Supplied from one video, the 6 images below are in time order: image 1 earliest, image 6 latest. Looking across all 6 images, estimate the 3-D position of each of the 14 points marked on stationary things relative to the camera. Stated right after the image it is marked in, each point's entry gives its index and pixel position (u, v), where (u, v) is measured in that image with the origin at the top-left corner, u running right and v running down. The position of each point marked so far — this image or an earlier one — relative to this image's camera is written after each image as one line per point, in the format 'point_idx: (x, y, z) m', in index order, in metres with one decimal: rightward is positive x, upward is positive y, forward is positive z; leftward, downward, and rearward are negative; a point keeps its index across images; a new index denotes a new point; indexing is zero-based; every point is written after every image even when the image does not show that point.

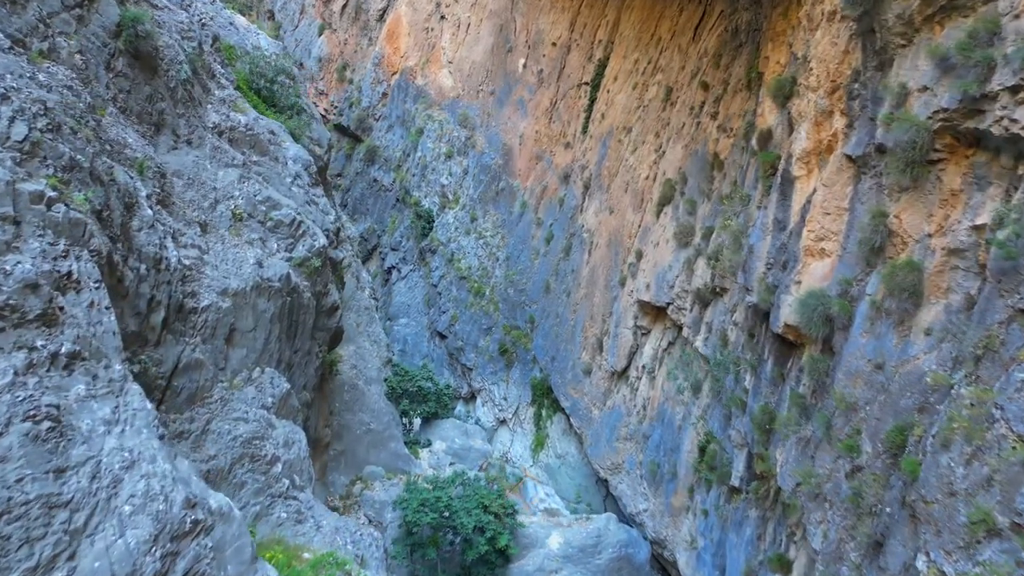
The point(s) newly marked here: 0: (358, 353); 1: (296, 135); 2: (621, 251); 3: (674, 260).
0: (-3.3, -1.4, +15.6) m
1: (-4.0, +2.8, +13.2) m
2: (+2.5, +0.9, +17.0) m
3: (+3.1, +0.5, +13.8) m
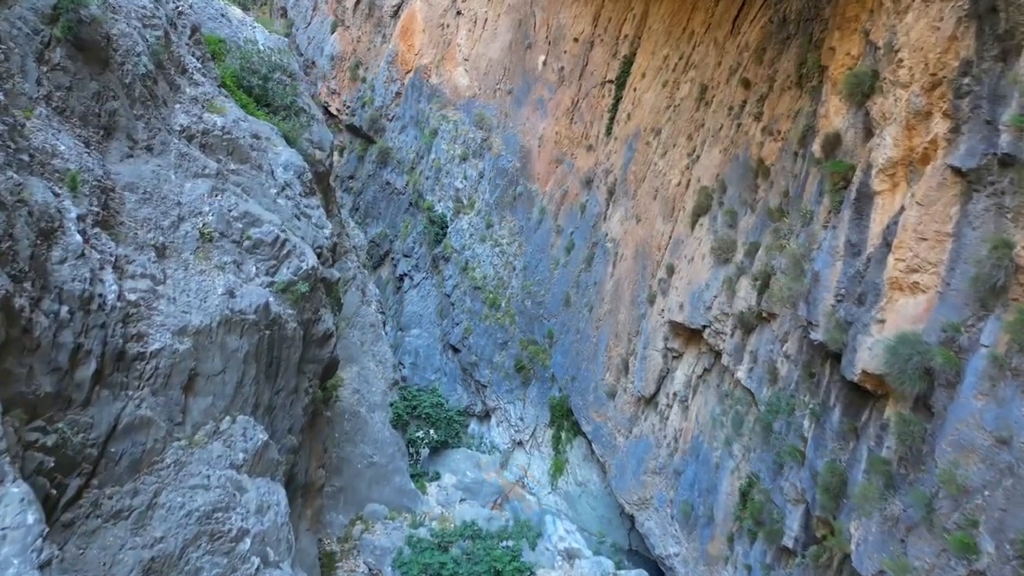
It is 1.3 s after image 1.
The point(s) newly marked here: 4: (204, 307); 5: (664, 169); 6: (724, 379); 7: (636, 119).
0: (-3.0, -1.7, +14.3) m
1: (-3.7, +2.4, +11.9) m
2: (+2.9, +0.5, +15.5) m
3: (+3.4, +0.2, +12.3) m
4: (-2.9, -0.2, +6.8) m
5: (+3.3, +2.6, +15.8) m
6: (+3.6, -1.5, +12.3) m
7: (+3.0, +4.1, +17.7) m
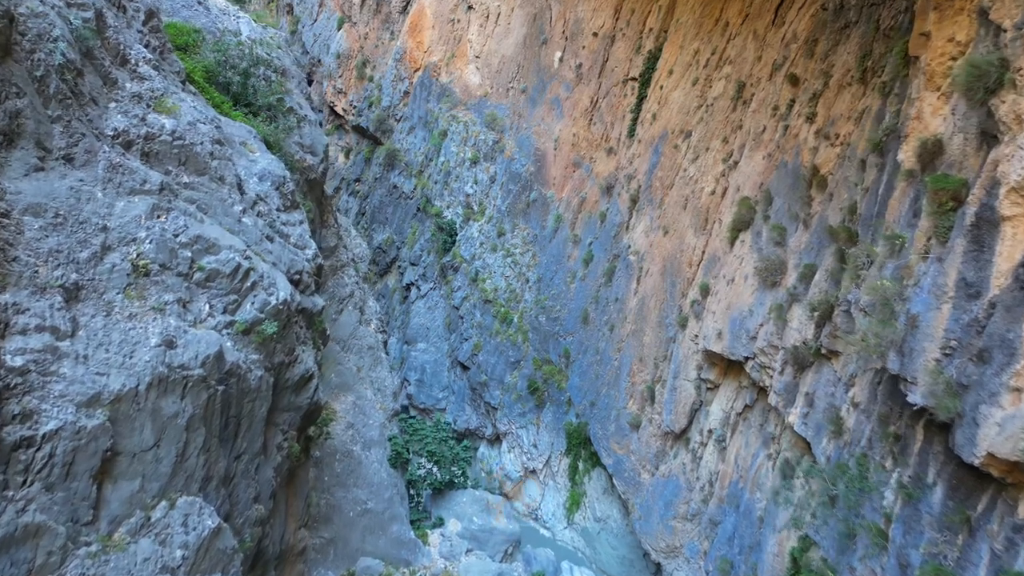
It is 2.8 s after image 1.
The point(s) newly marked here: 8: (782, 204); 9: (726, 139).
0: (-2.7, -2.1, +12.8) m
1: (-3.4, +2.1, +10.4) m
2: (+3.2, +0.1, +13.9) m
3: (+3.6, -0.2, +10.7) m
4: (-2.8, -0.6, +5.3) m
5: (+3.6, +2.2, +14.2) m
6: (+3.8, -1.9, +10.7) m
7: (+3.3, +3.7, +16.1) m
8: (+4.0, +1.2, +10.7) m
9: (+4.0, +2.8, +13.4) m
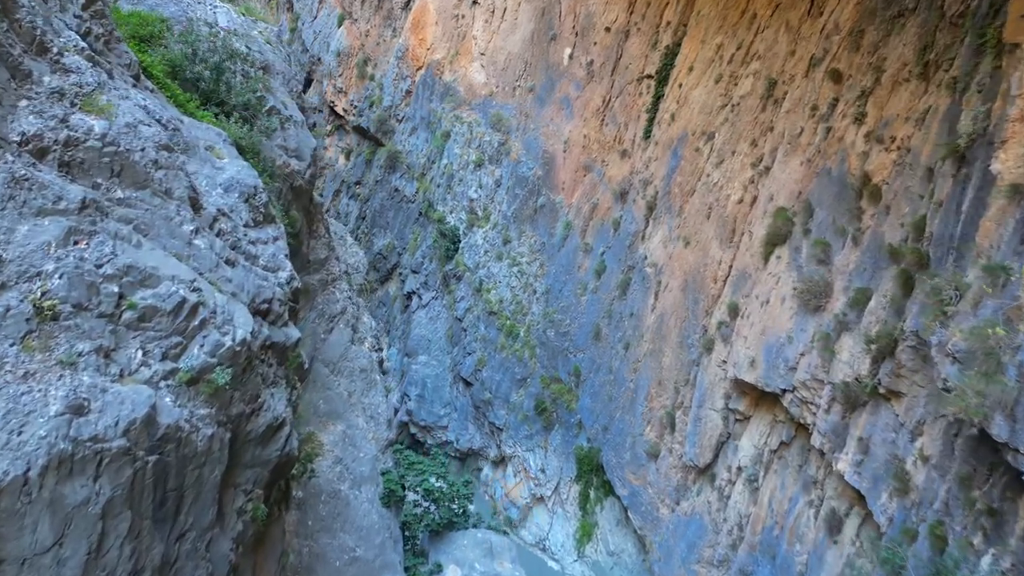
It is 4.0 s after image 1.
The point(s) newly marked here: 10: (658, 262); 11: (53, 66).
0: (-2.6, -2.4, +11.6) m
1: (-3.4, +1.8, +9.2) m
2: (+3.3, -0.2, +12.6) m
3: (+3.7, -0.5, +9.4) m
4: (-2.8, -0.9, +4.1) m
5: (+3.7, +1.9, +12.9) m
6: (+3.9, -2.2, +9.4) m
7: (+3.5, +3.4, +14.8) m
8: (+4.1, +0.9, +9.4) m
9: (+4.1, +2.5, +12.2) m
10: (+2.9, +0.5, +14.4) m
11: (-3.6, +1.8, +5.7) m
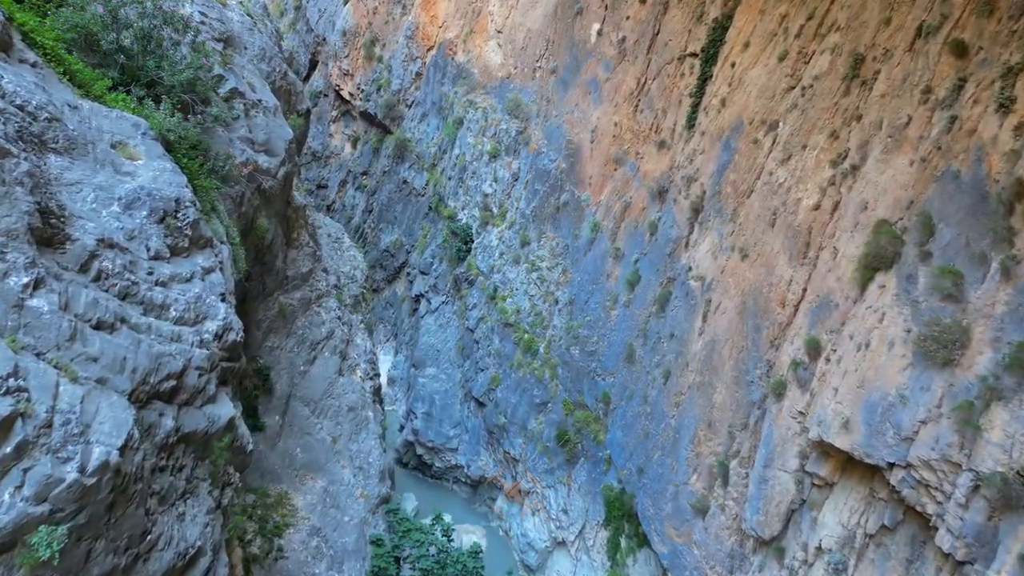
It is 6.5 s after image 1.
0: (-2.4, -2.8, +9.4) m
1: (-3.1, +1.4, +6.9) m
2: (+3.6, -0.6, +10.3) m
3: (+3.9, -1.0, +7.1) m
4: (-2.7, -1.3, +1.9) m
5: (+4.0, +1.5, +10.5) m
6: (+4.1, -2.7, +7.1) m
7: (+3.8, +3.1, +12.4) m
8: (+4.3, +0.5, +7.0) m
9: (+4.4, +2.1, +9.7) m
10: (+3.2, +0.2, +12.0) m
11: (-3.4, +1.3, +3.5) m
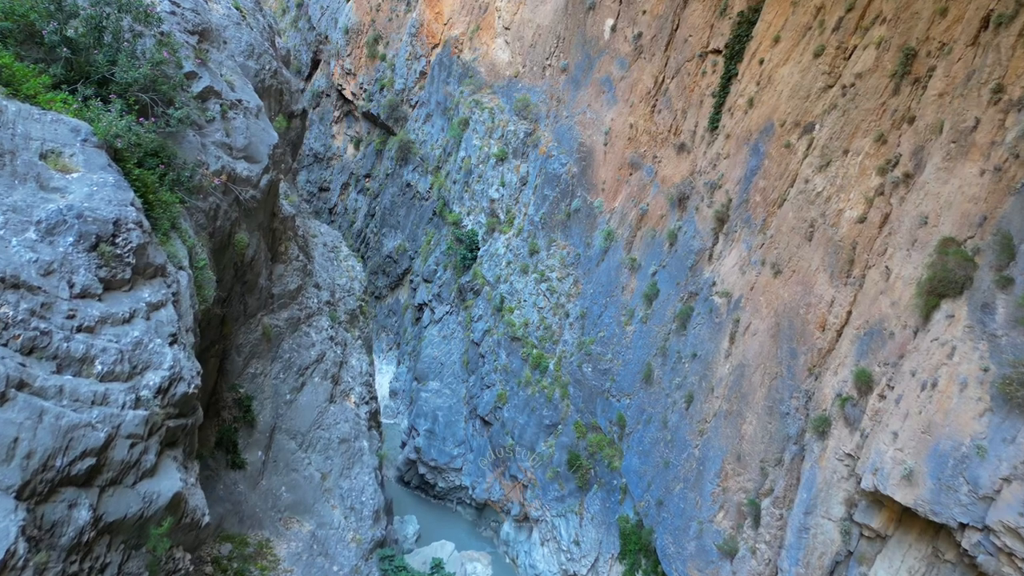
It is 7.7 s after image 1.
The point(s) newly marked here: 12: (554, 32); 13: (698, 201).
0: (-2.3, -3.0, +8.4) m
1: (-3.0, +1.1, +5.9) m
2: (+3.7, -0.8, +9.2) m
3: (+4.0, -1.2, +6.0) m
4: (-2.6, -1.6, +0.9) m
5: (+4.1, +1.3, +9.4) m
6: (+4.2, -2.9, +6.0) m
7: (+4.0, +2.8, +11.3) m
8: (+4.4, +0.2, +6.0) m
9: (+4.5, +1.8, +8.7) m
10: (+3.4, -0.1, +11.0) m
11: (-3.4, +1.1, +2.5) m
12: (+1.1, +6.5, +18.4) m
13: (+3.2, +1.5, +12.6) m
